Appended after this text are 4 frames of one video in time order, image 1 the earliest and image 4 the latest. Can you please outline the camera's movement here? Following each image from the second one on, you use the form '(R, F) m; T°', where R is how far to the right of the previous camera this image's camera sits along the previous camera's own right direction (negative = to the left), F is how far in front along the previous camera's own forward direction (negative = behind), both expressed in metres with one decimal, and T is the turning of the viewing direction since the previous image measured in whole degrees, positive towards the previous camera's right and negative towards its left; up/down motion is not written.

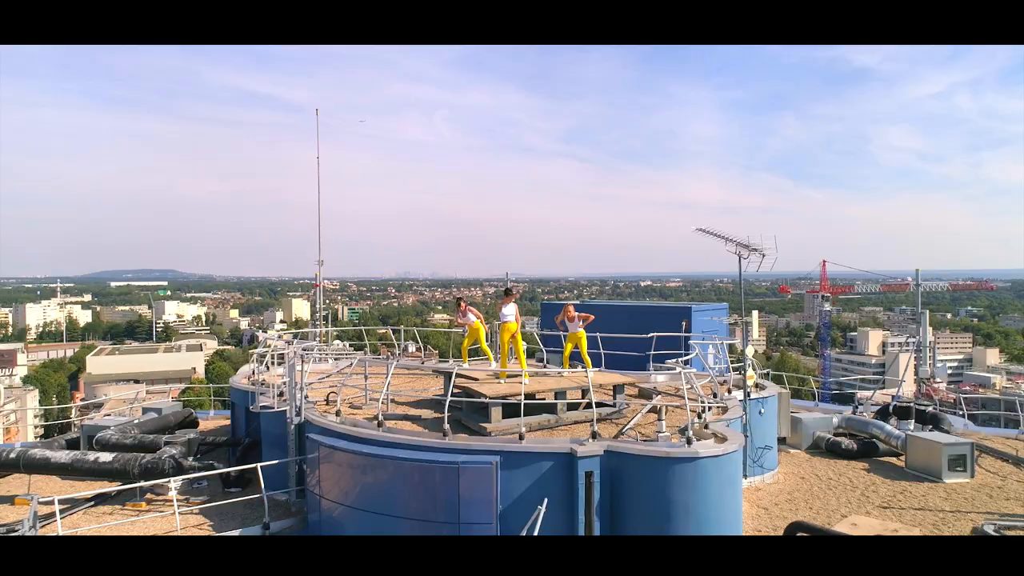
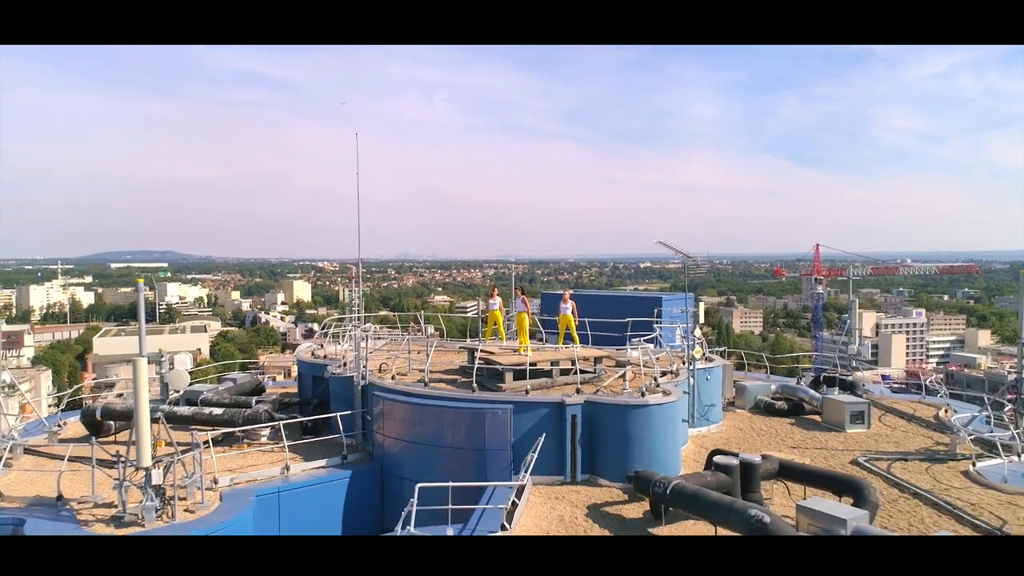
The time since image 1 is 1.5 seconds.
(0.0, -0.7) m; 0°
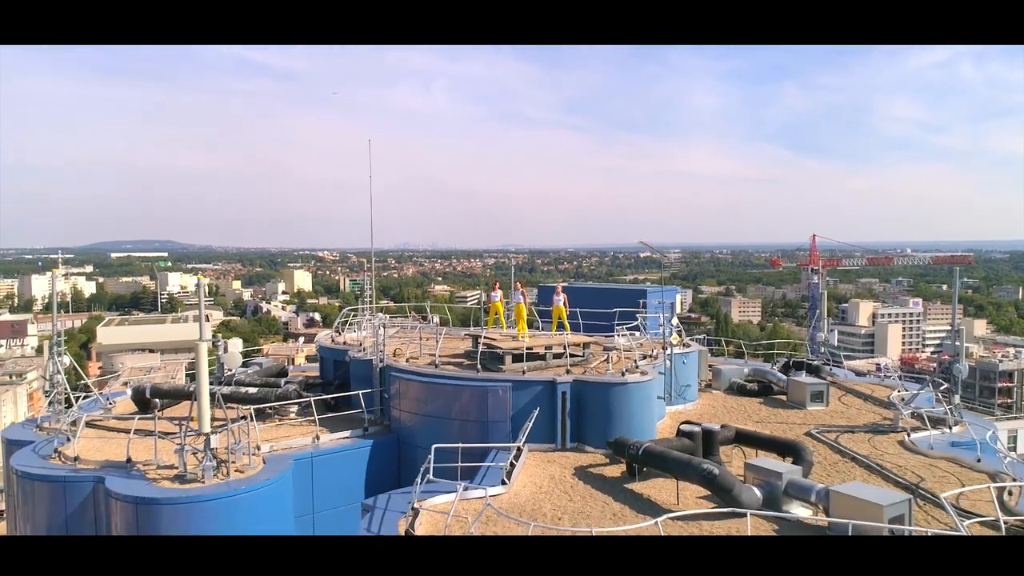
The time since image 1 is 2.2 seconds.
(0.0, -0.4) m; 0°
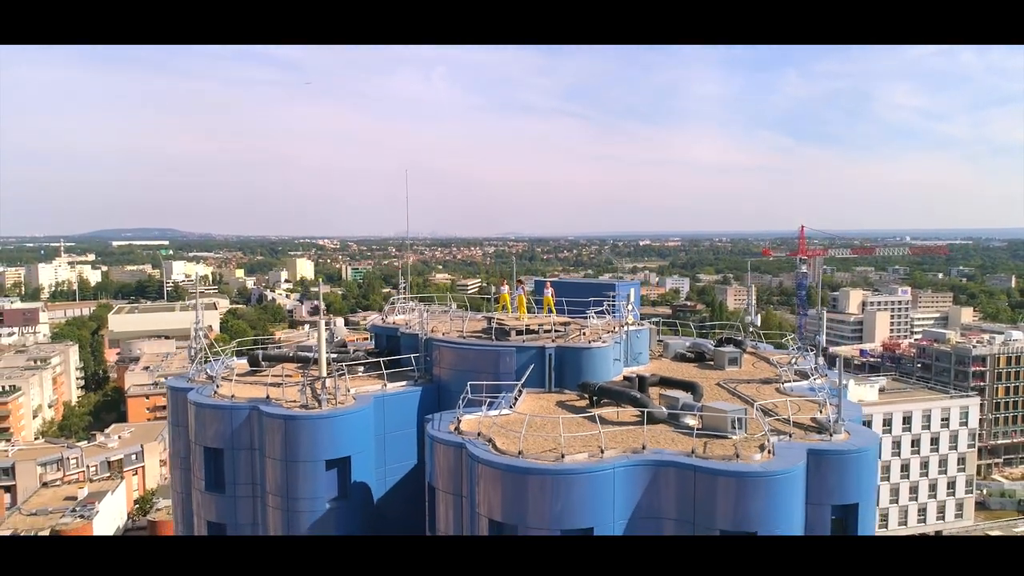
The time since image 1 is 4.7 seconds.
(0.0, -1.3) m; 0°
